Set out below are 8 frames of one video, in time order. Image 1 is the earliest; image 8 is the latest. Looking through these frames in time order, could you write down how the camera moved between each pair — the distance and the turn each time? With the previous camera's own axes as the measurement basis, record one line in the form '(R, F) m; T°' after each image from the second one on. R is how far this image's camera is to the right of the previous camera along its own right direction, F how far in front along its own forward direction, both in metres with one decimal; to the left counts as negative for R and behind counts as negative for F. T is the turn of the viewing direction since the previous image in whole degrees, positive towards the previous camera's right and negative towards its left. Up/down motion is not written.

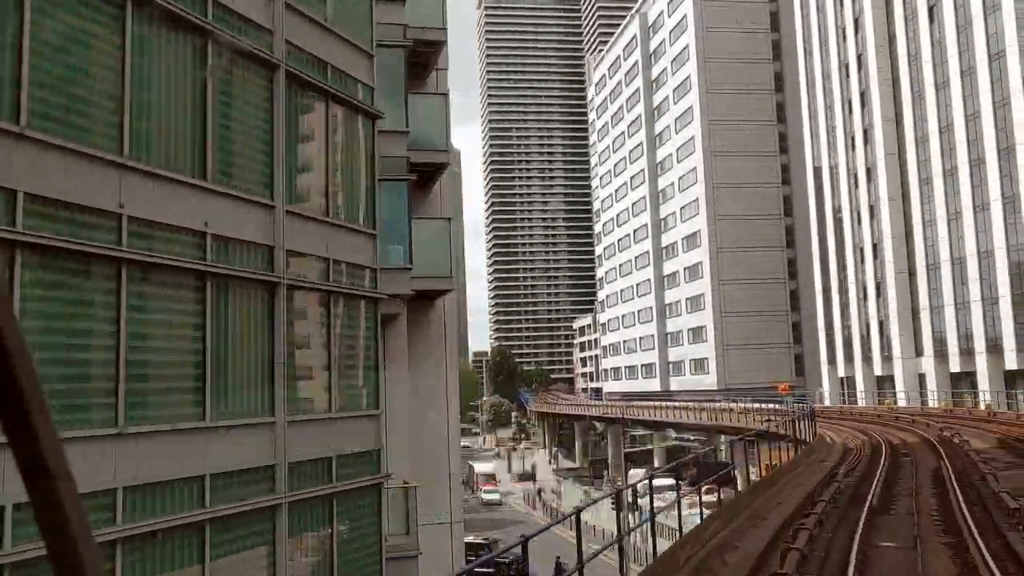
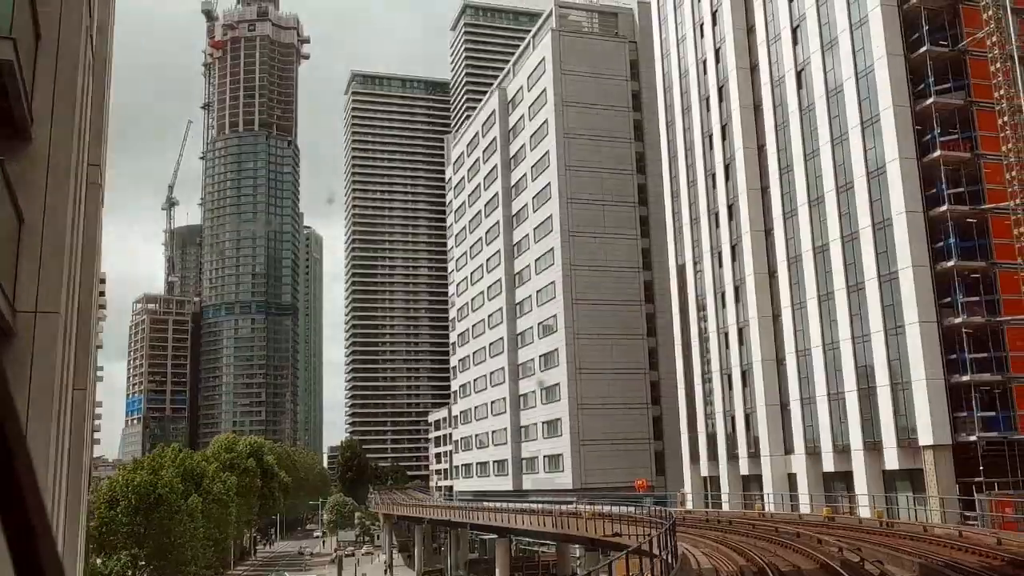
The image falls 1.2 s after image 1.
(+2.4, +7.7) m; +8°
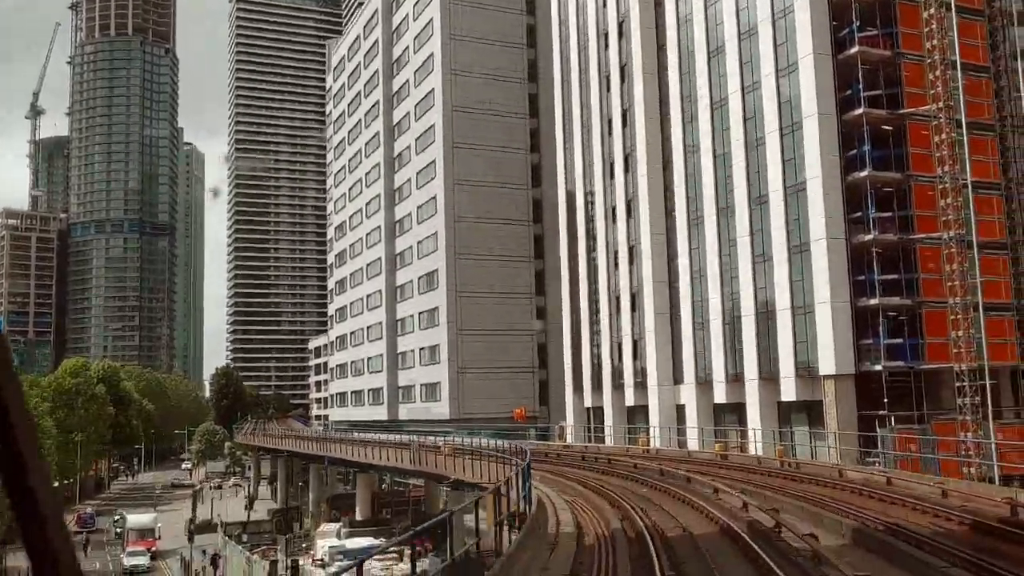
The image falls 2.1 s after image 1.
(+1.5, +5.7) m; +6°
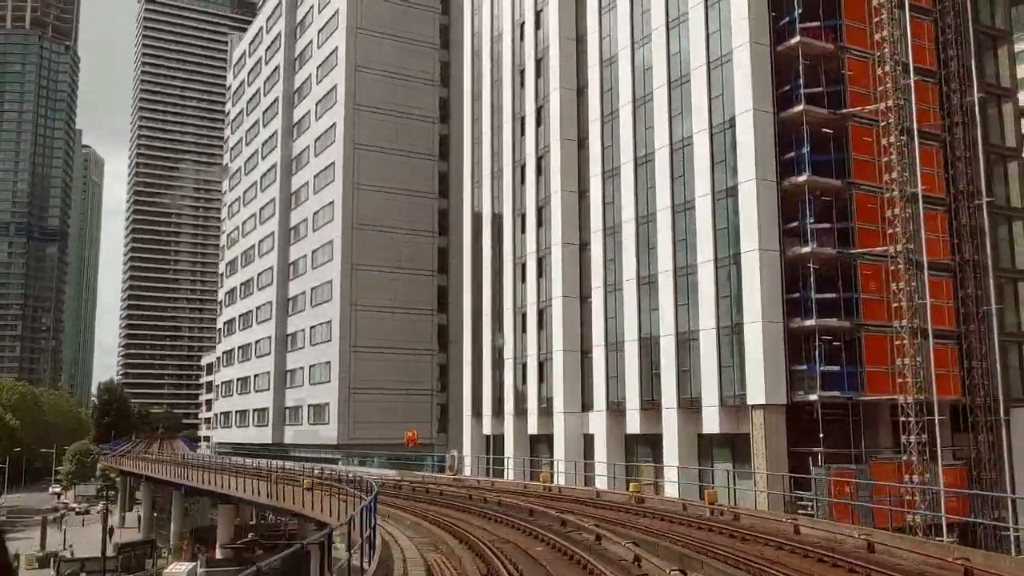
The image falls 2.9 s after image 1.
(+0.9, +5.2) m; +5°
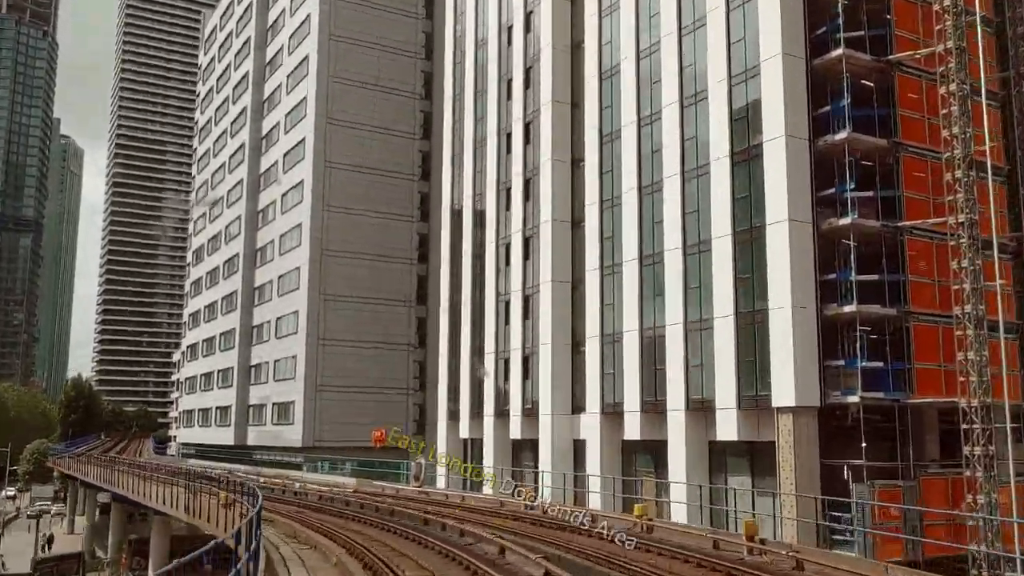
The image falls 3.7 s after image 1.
(+0.3, +5.5) m; +1°
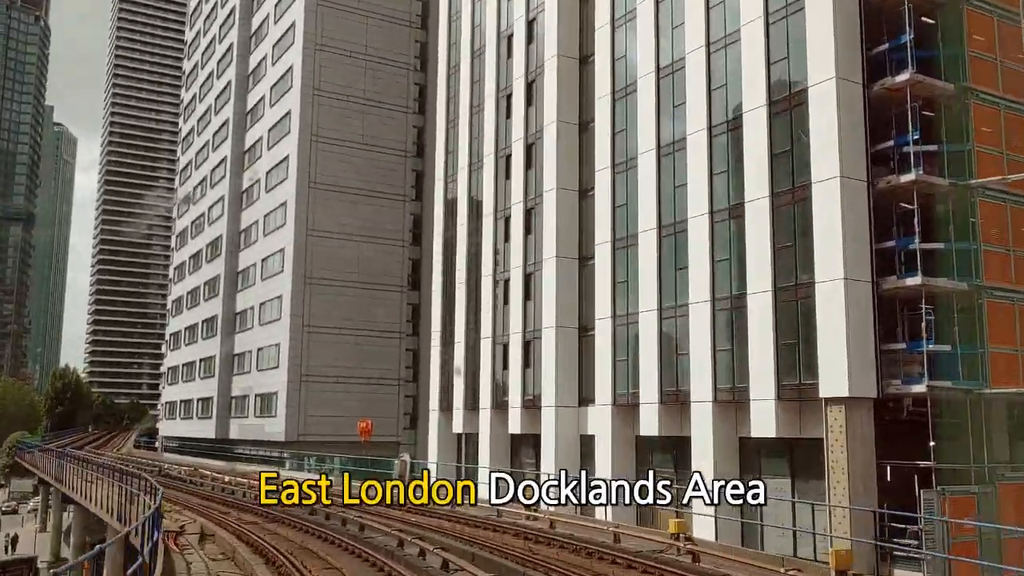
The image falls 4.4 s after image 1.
(0.0, +4.1) m; 0°
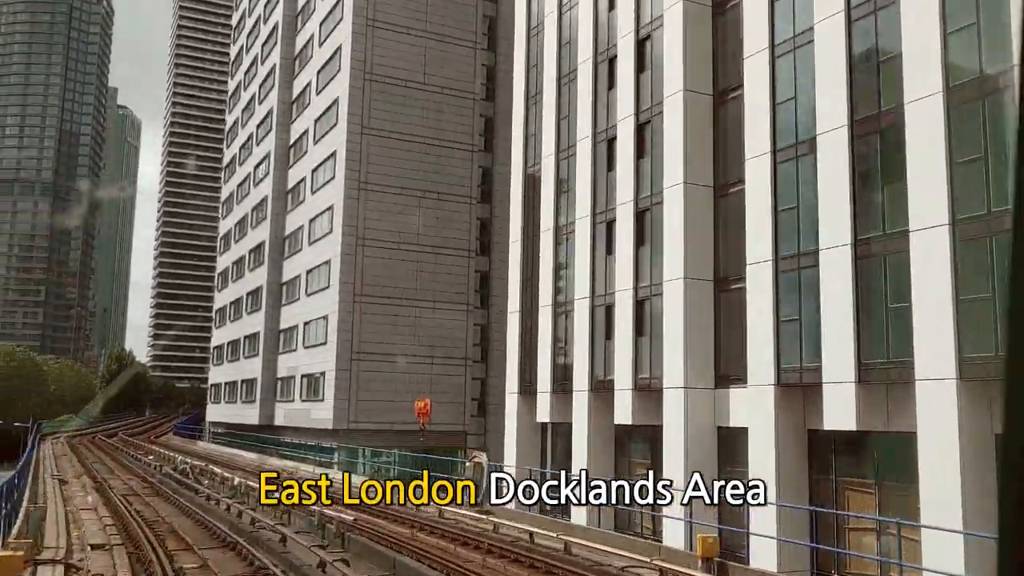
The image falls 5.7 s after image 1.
(-1.2, +8.6) m; -4°
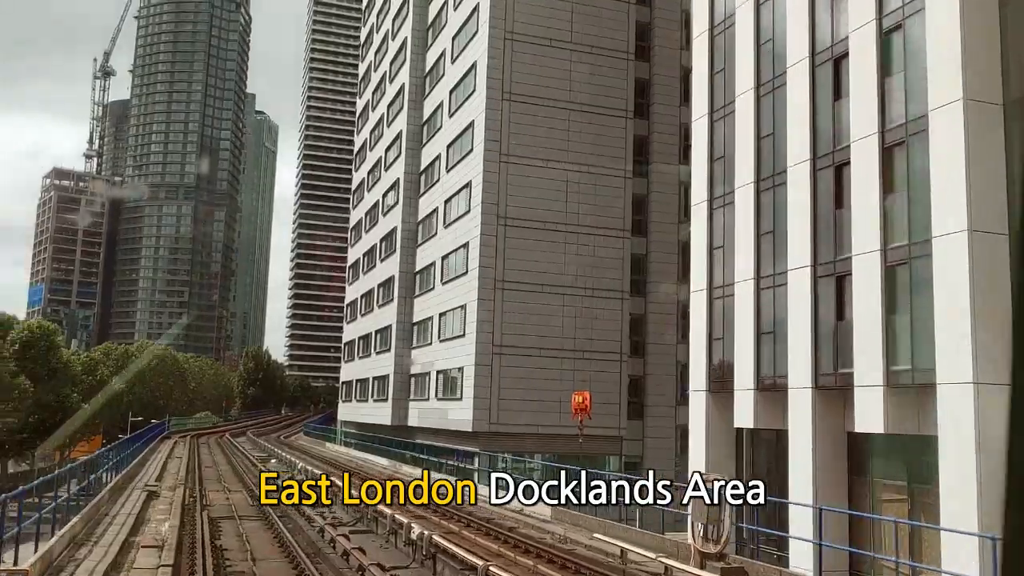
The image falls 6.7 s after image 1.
(-1.5, +5.8) m; -8°
